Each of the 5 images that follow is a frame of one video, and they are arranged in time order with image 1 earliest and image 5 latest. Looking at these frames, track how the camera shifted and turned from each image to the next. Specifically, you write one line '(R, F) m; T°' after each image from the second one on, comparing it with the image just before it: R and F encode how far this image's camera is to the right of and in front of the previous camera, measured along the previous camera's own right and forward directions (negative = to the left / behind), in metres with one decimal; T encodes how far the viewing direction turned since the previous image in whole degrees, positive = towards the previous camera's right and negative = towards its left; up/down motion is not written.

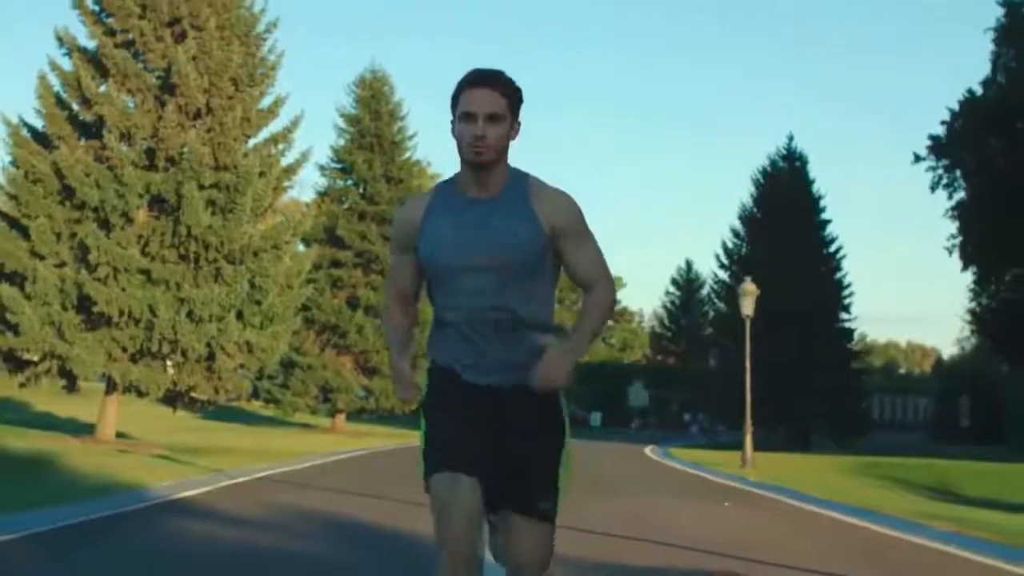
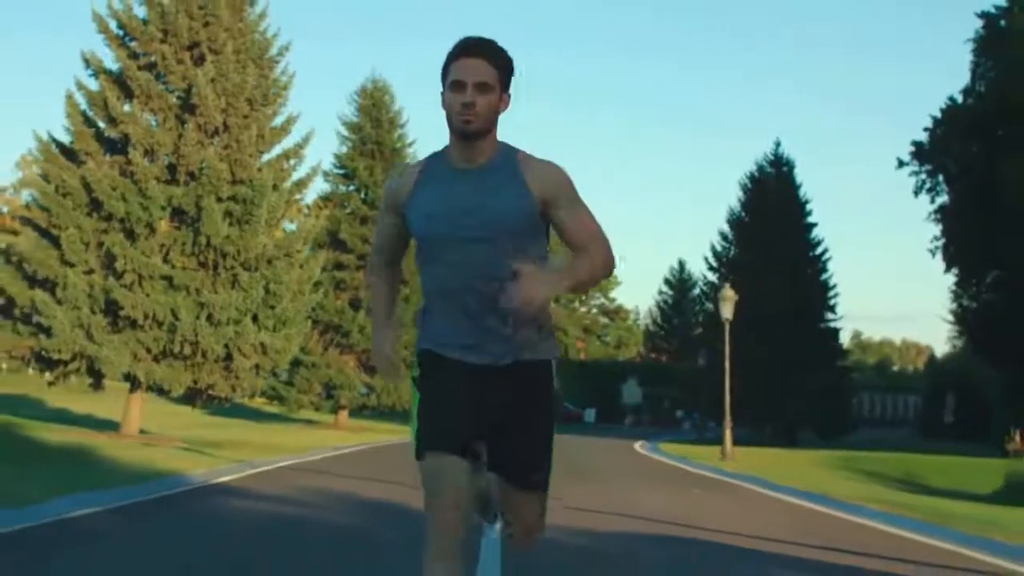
(0.0, -1.9) m; 0°
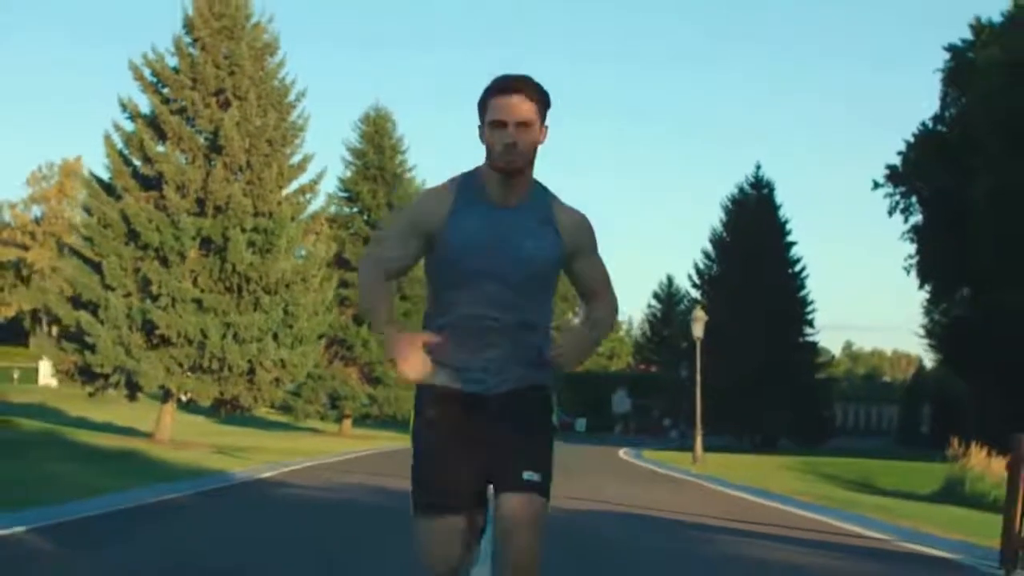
(0.0, -3.1) m; 0°
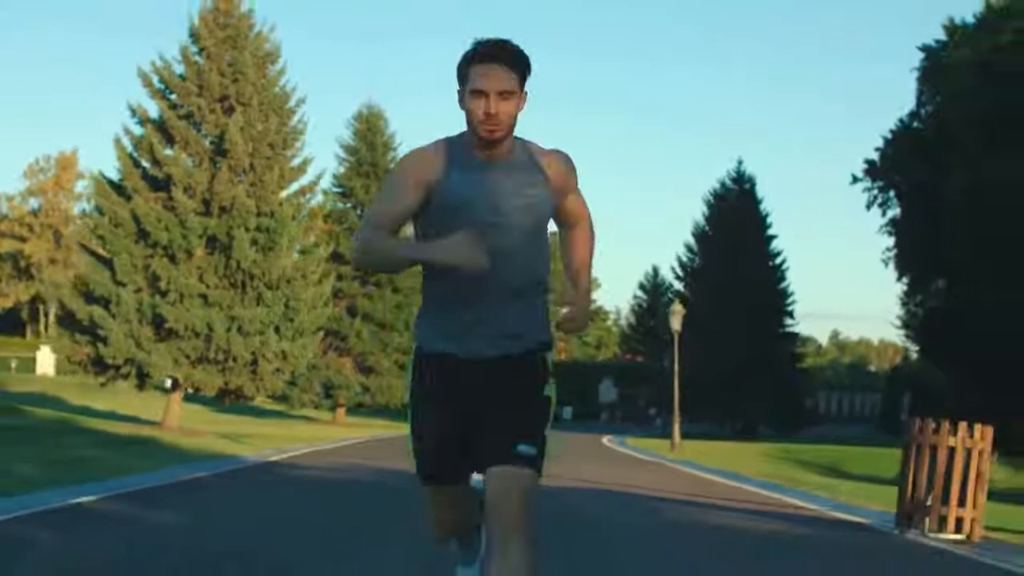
(0.0, -1.8) m; 0°
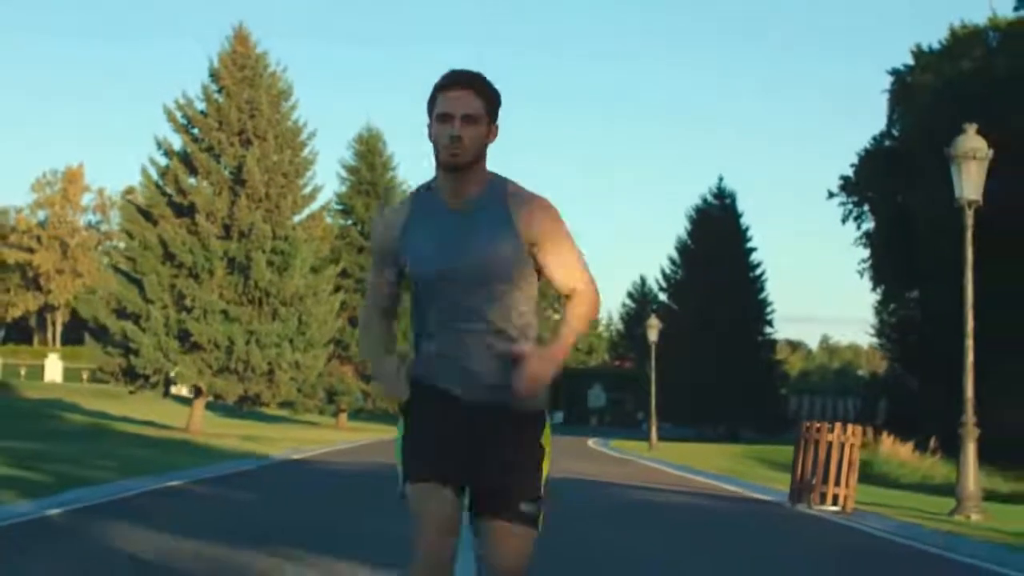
(0.0, -3.2) m; 0°
